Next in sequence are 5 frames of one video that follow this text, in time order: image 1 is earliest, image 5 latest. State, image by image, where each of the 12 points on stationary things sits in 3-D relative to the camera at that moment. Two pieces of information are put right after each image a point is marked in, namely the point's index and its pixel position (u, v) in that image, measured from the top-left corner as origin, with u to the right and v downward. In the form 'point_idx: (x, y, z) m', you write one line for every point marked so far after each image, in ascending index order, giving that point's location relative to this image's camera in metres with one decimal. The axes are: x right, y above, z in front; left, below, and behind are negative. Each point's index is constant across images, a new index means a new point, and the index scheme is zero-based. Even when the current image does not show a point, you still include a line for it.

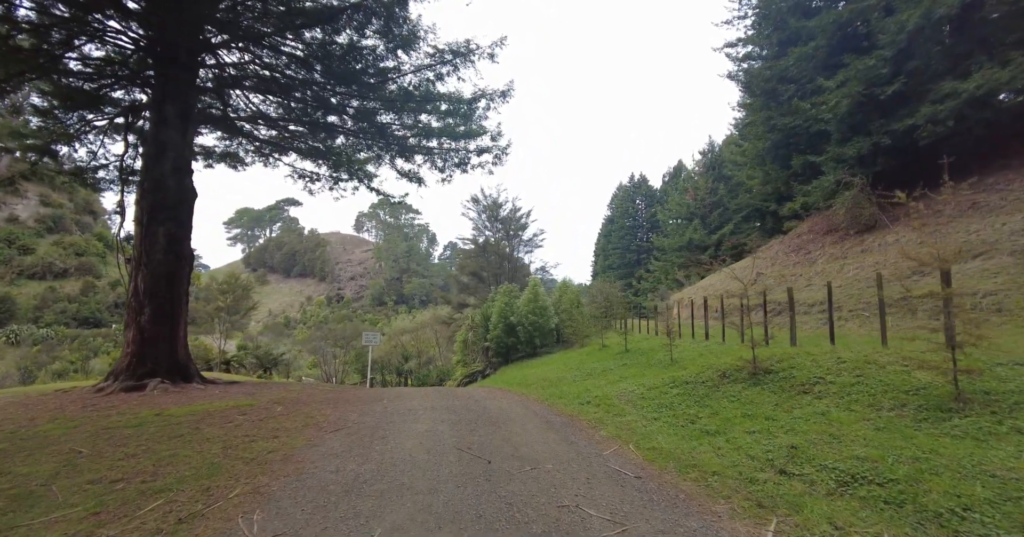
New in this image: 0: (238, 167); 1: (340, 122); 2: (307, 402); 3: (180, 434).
0: (-9.1, +3.4, +16.9) m
1: (-4.6, +4.0, +13.9) m
2: (-3.1, -2.0, +7.7) m
3: (-3.3, -1.7, +5.1) m
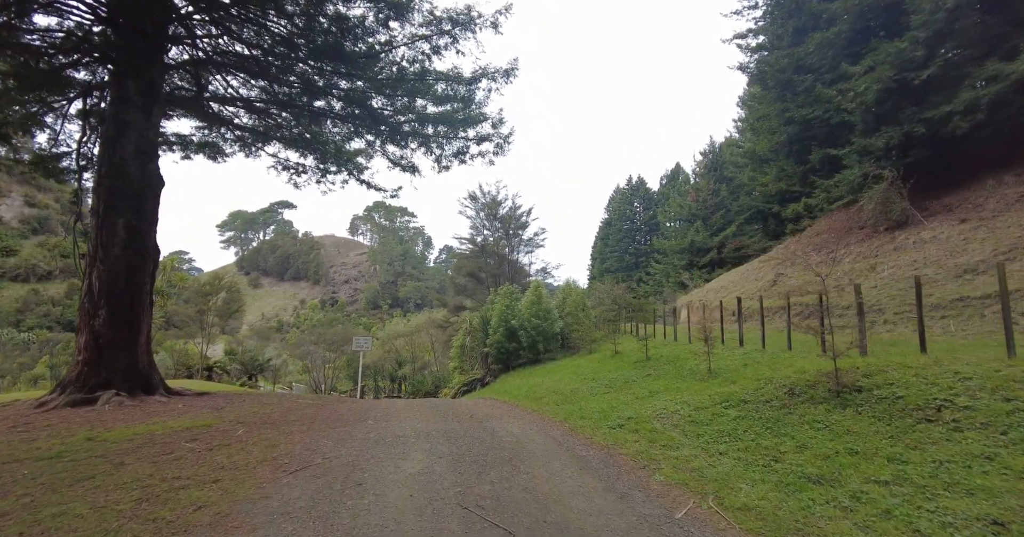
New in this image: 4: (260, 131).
0: (-9.1, +3.4, +15.7) m
1: (-4.5, +4.0, +12.7) m
2: (-2.9, -1.9, +6.5) m
3: (-3.2, -1.6, +3.9) m
4: (-7.0, +3.8, +14.2) m
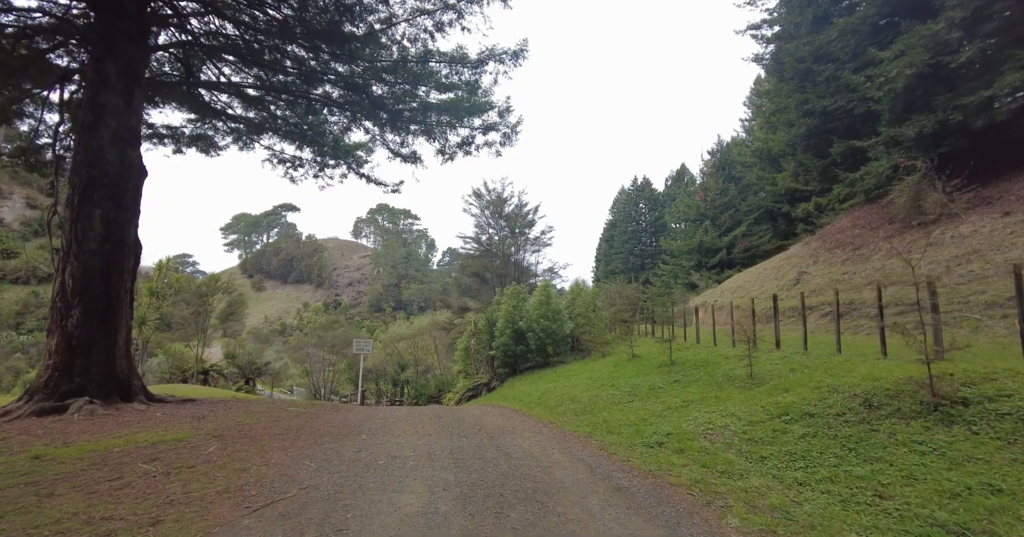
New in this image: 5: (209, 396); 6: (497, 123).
0: (-8.9, +3.4, +15.0) m
1: (-4.4, +4.1, +11.9) m
2: (-2.8, -1.8, +5.7) m
3: (-3.0, -1.5, +3.1) m
4: (-6.8, +3.9, +13.5) m
5: (-7.2, -3.0, +12.0) m
6: (-0.4, +3.5, +12.4) m
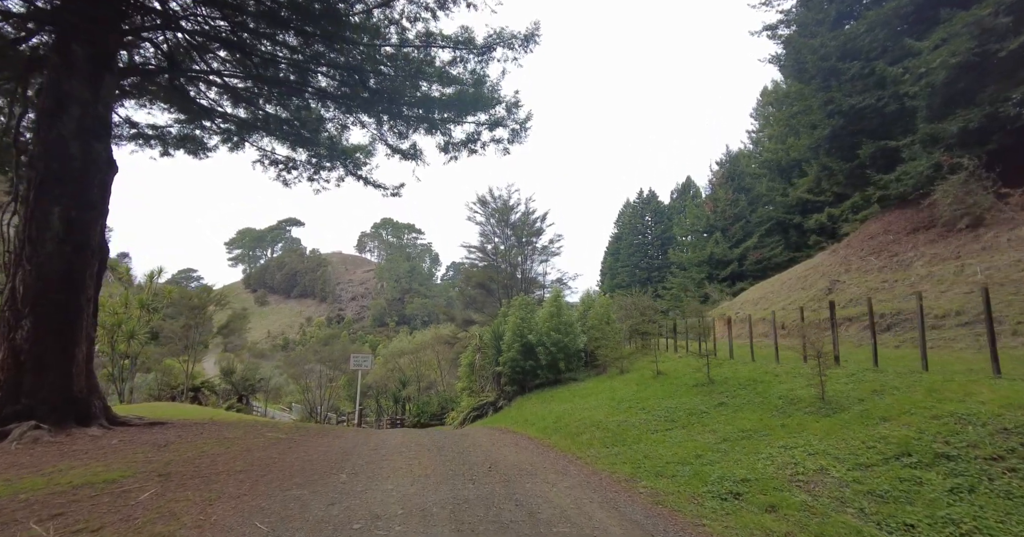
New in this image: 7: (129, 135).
0: (-8.6, +3.2, +14.1) m
1: (-4.2, +3.9, +11.0) m
2: (-2.6, -1.8, +4.6) m
3: (-2.9, -1.4, +2.0) m
4: (-6.6, +3.7, +12.6) m
5: (-7.0, -3.2, +10.9) m
6: (-0.2, +3.4, +11.4) m
7: (-10.1, +3.5, +13.4) m
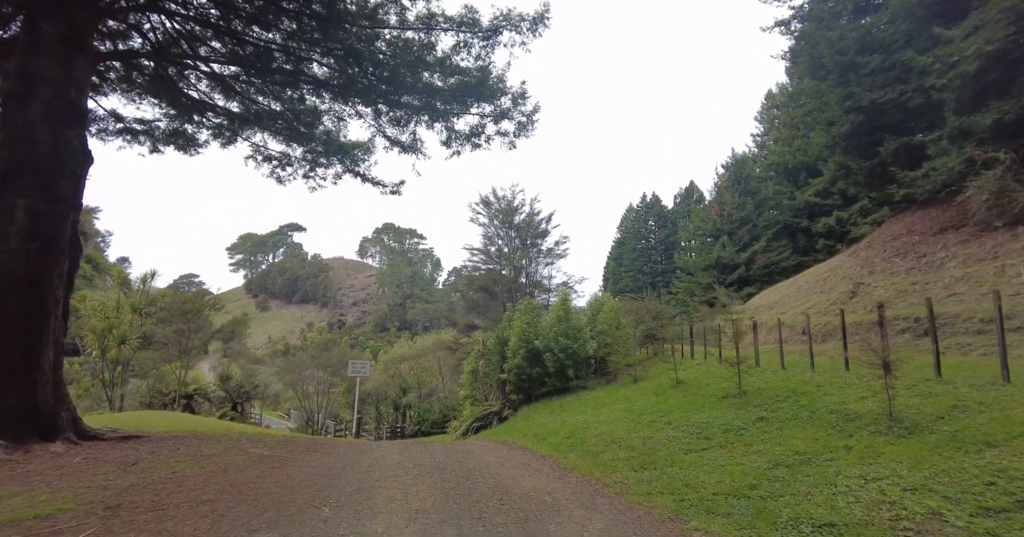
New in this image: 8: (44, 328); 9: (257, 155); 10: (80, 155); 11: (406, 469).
0: (-8.5, +3.1, +13.4) m
1: (-4.0, +3.9, +10.3) m
2: (-2.5, -1.8, +3.8) m
3: (-2.8, -1.3, +1.3) m
4: (-6.5, +3.6, +11.9) m
5: (-6.8, -3.2, +10.2) m
6: (0.0, +3.3, +10.7) m
7: (-10.0, +3.5, +12.8) m
8: (-6.5, -0.8, +7.1) m
9: (-6.4, +2.9, +12.8) m
10: (-6.6, +1.7, +7.7) m
11: (-1.1, -2.0, +5.1) m
